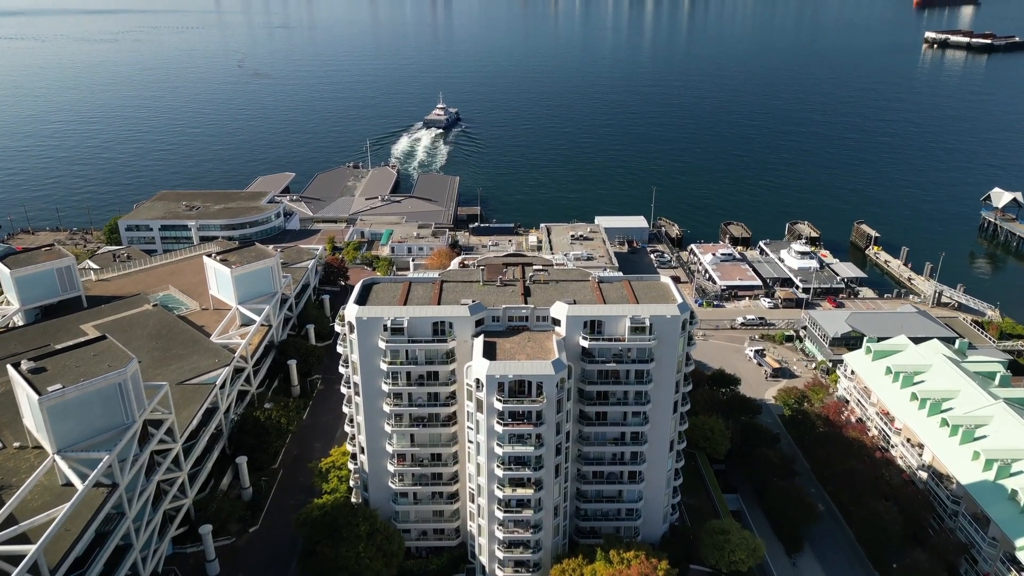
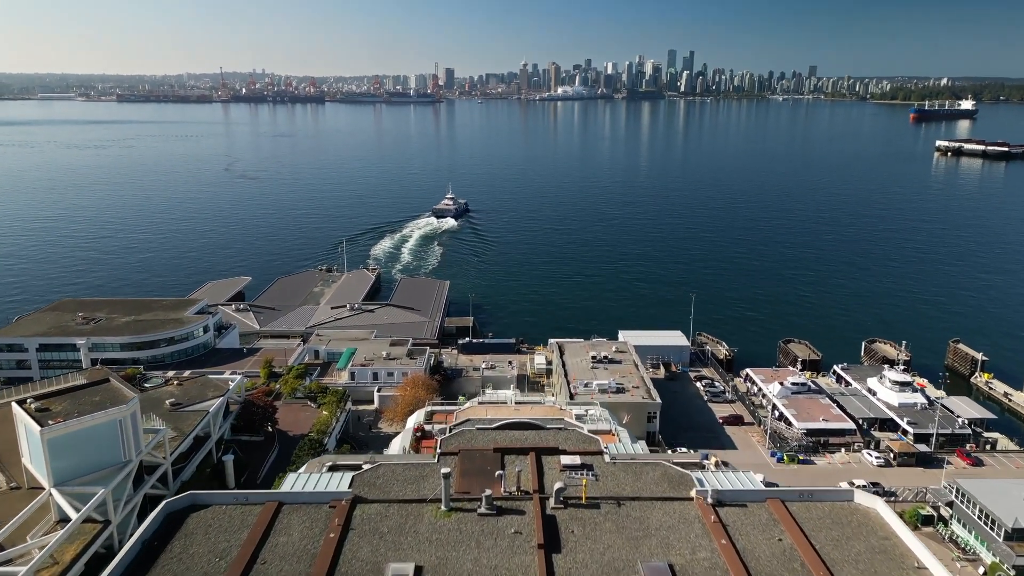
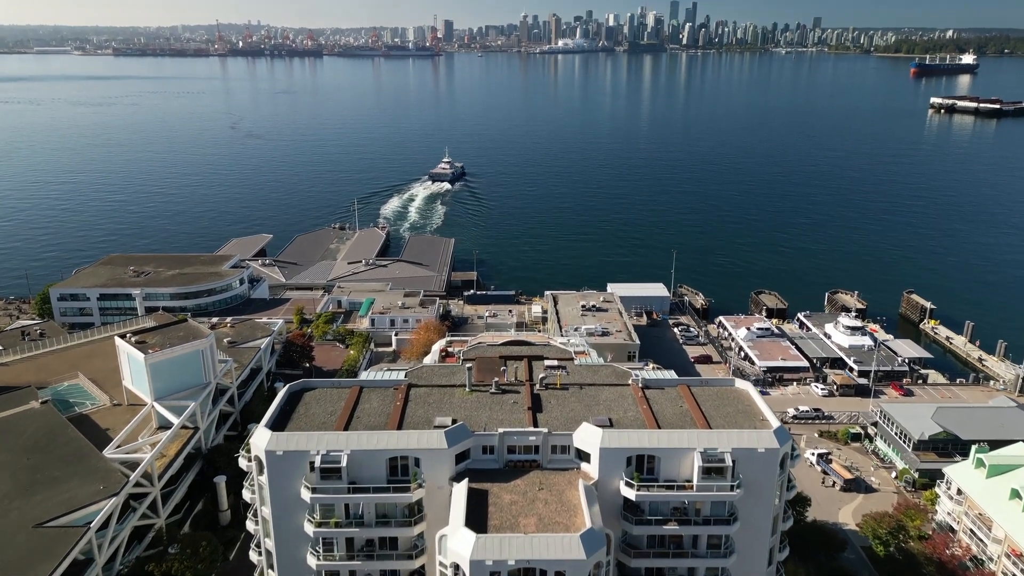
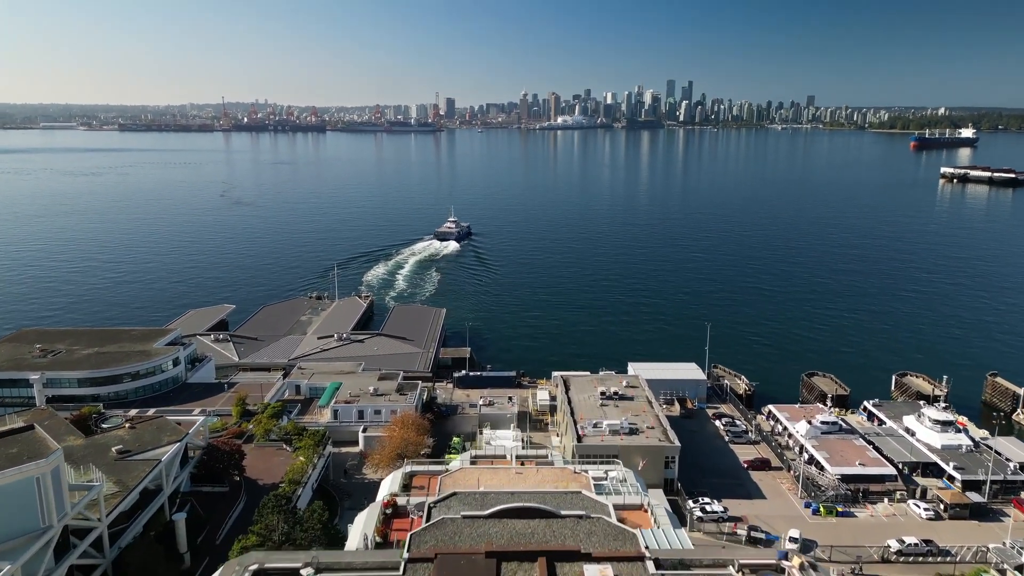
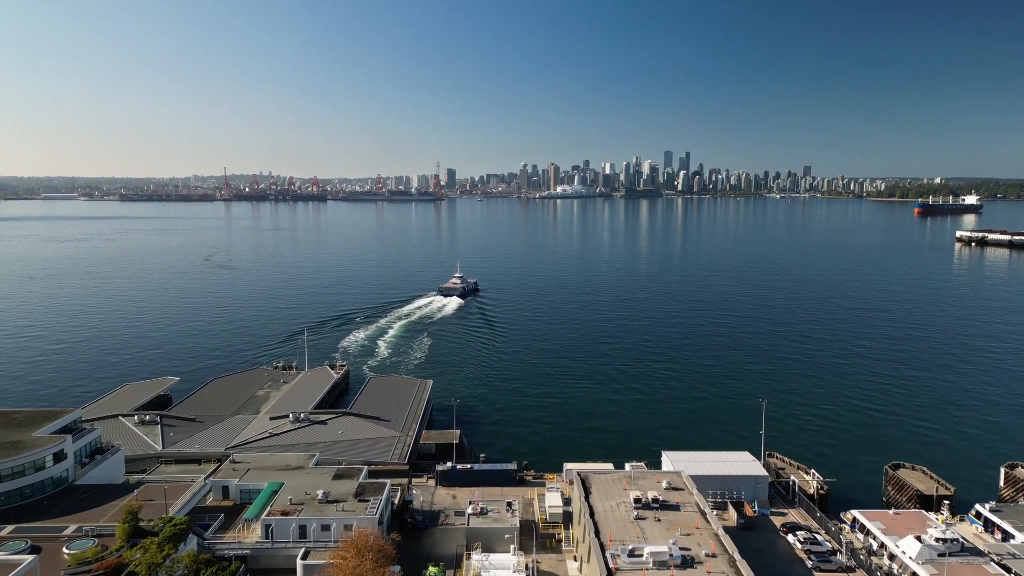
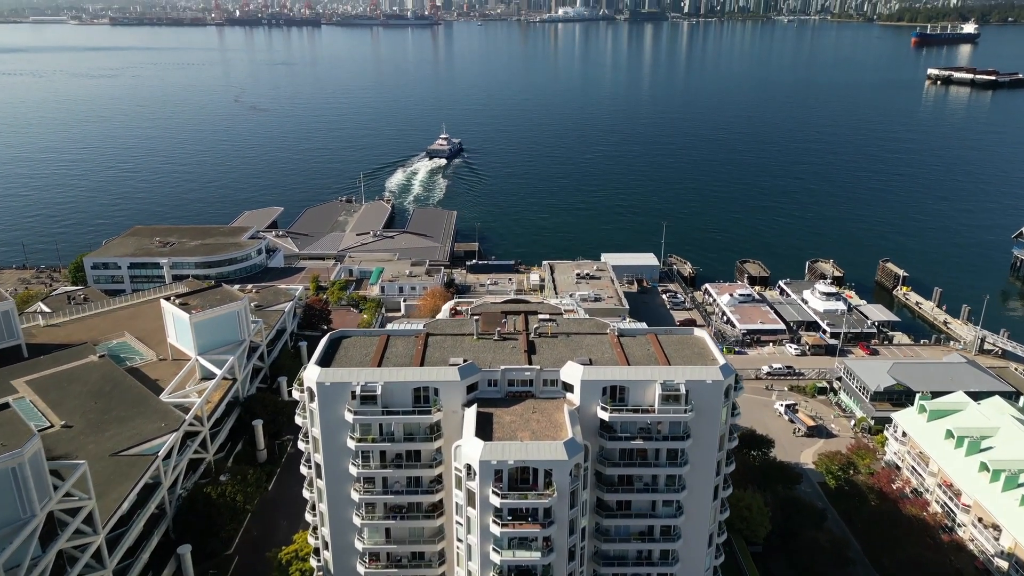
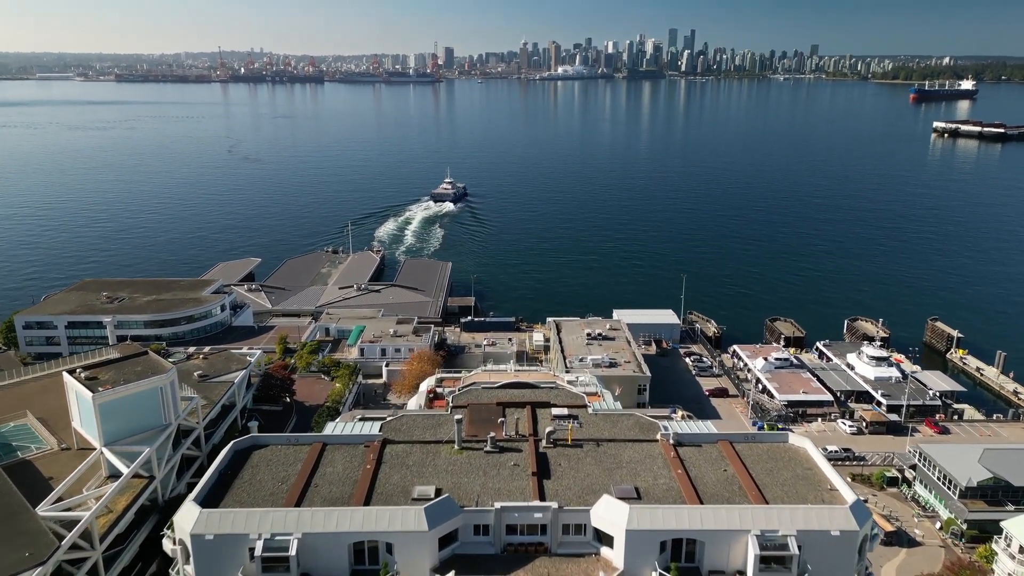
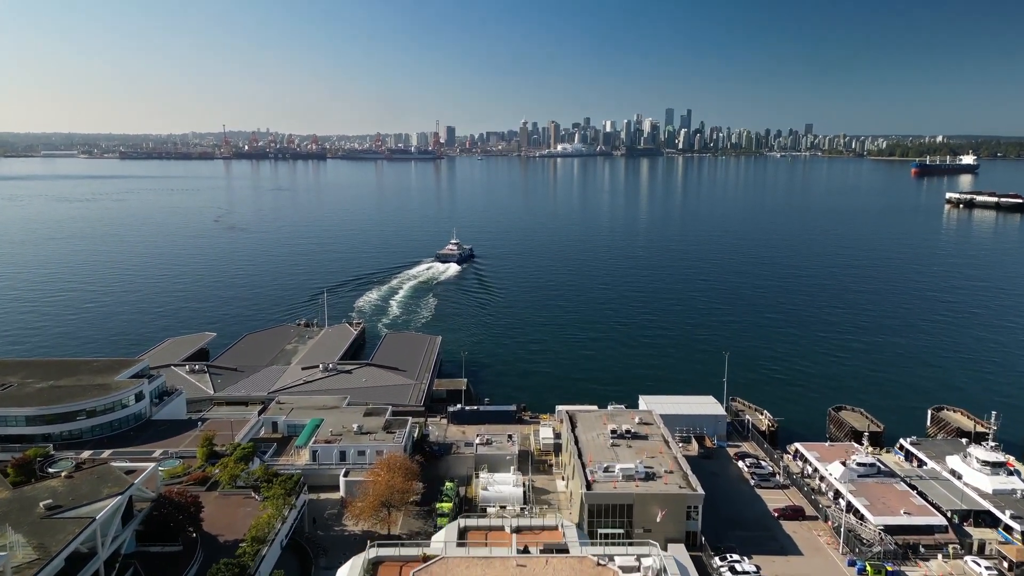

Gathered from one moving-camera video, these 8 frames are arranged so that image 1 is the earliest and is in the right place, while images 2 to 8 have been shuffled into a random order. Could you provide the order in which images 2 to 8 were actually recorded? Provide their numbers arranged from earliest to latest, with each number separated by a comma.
6, 3, 7, 2, 4, 8, 5
